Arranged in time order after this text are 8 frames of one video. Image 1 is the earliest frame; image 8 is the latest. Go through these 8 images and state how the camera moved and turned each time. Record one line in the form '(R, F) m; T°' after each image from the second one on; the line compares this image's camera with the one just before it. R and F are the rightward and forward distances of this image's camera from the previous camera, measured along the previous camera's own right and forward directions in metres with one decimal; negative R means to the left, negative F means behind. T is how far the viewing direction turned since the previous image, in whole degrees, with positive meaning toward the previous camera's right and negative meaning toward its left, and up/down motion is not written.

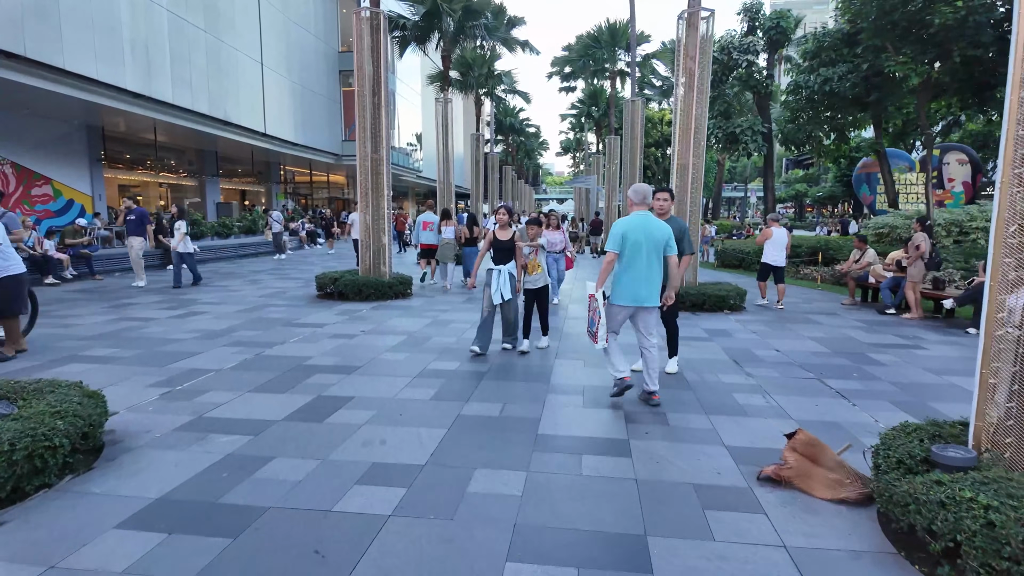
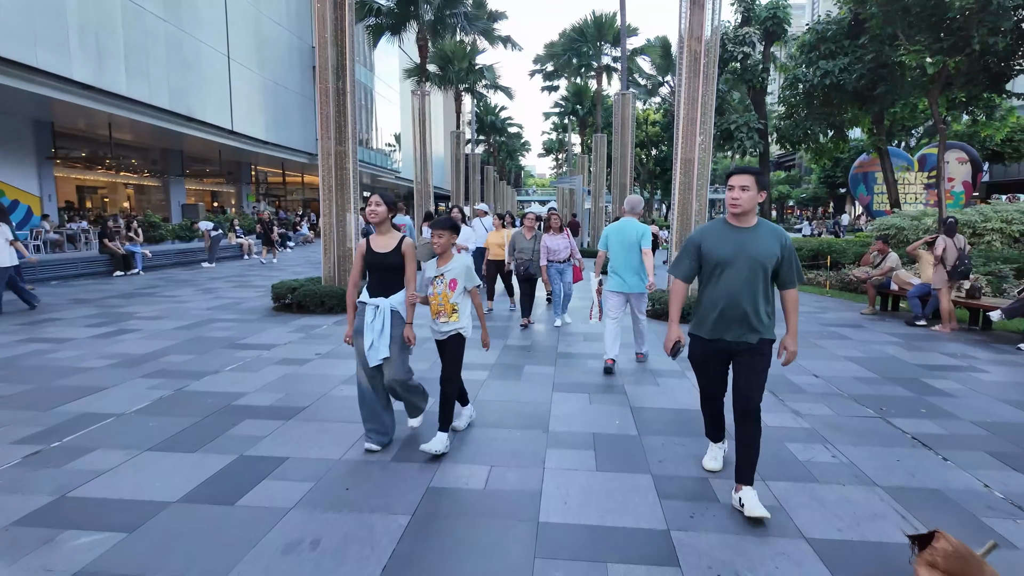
(0.0, +1.3) m; +2°
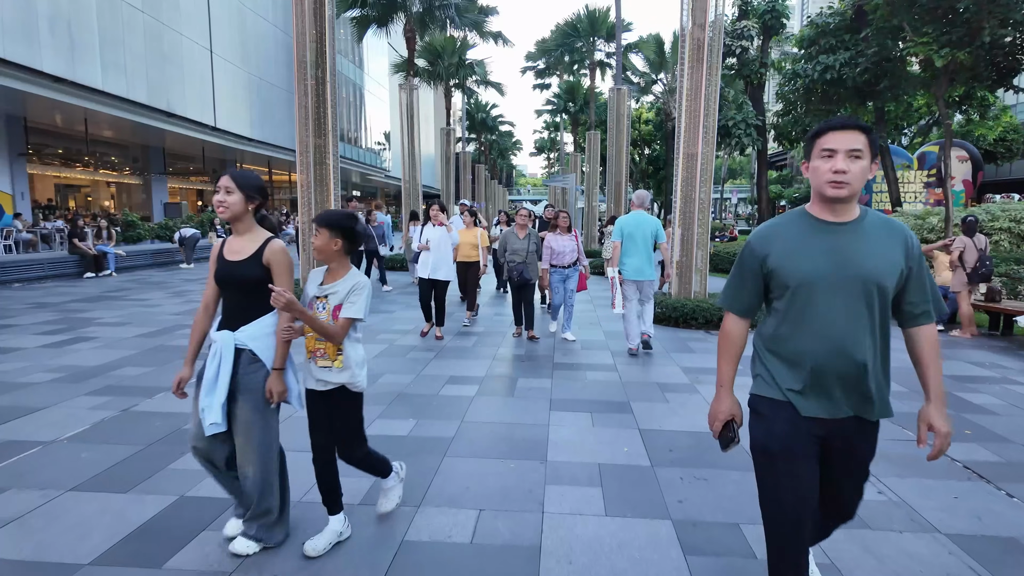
(0.0, +0.6) m; +1°
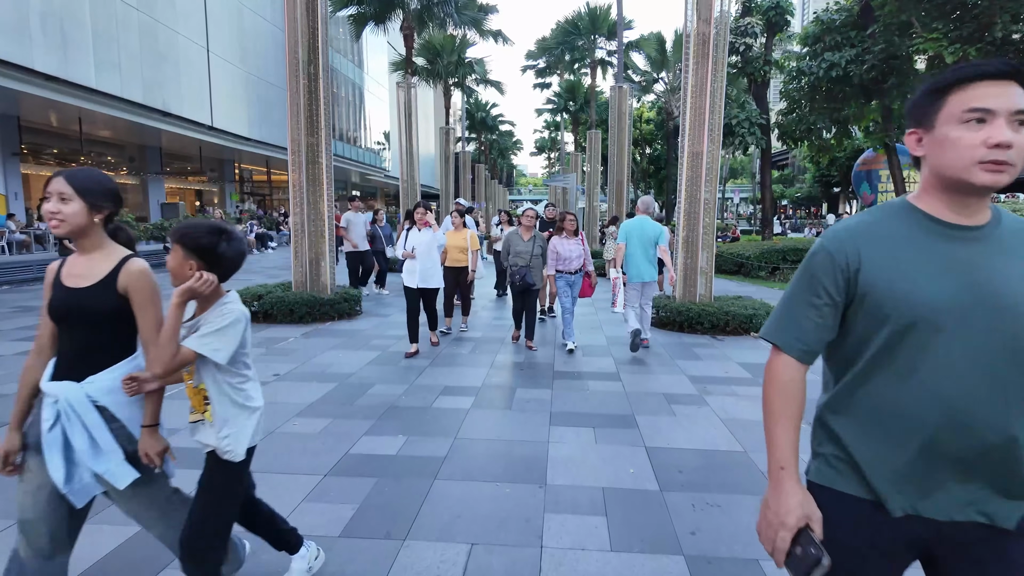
(0.0, +0.3) m; 0°
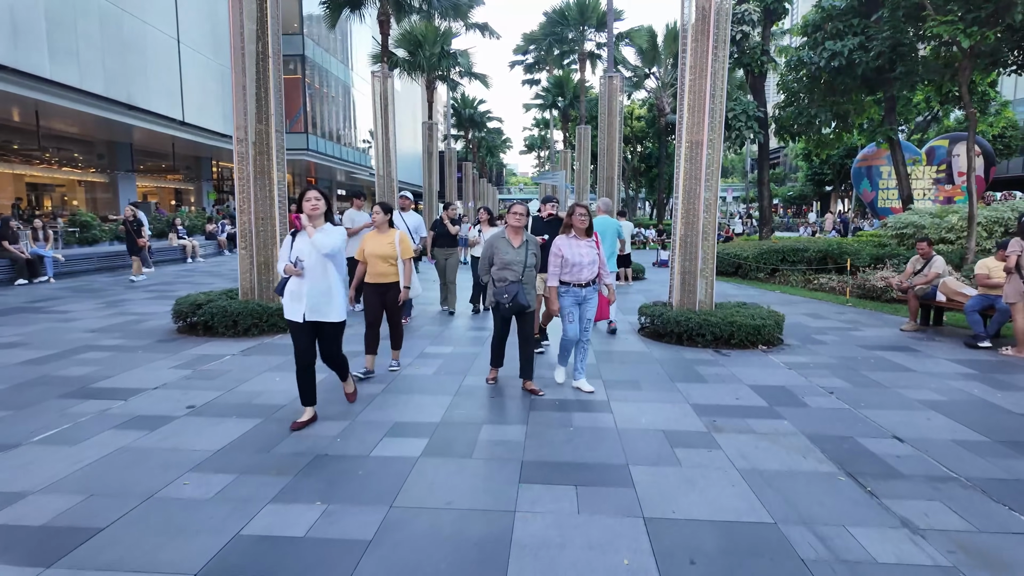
(+0.2, +1.0) m; +1°
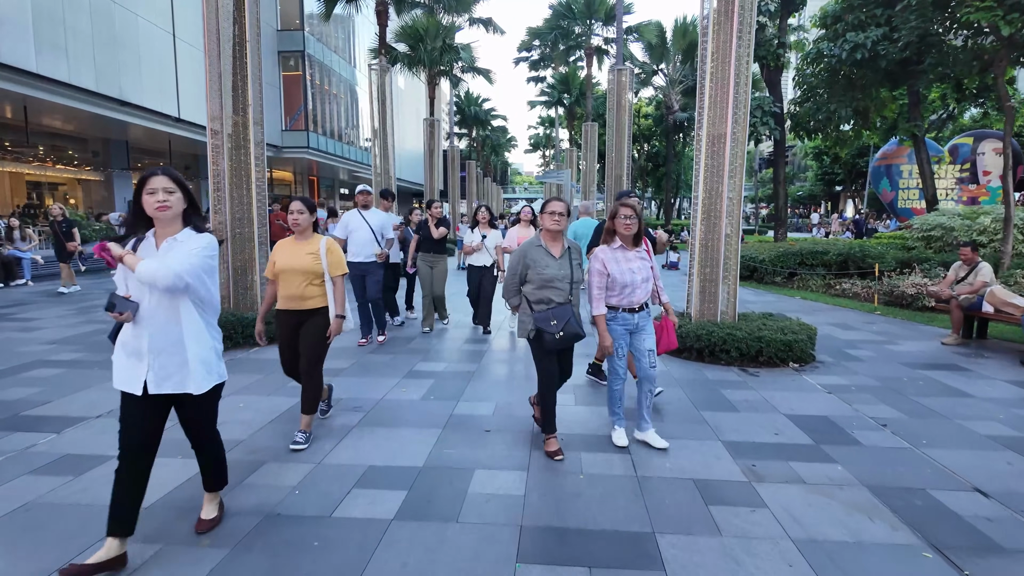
(0.0, +0.8) m; 0°
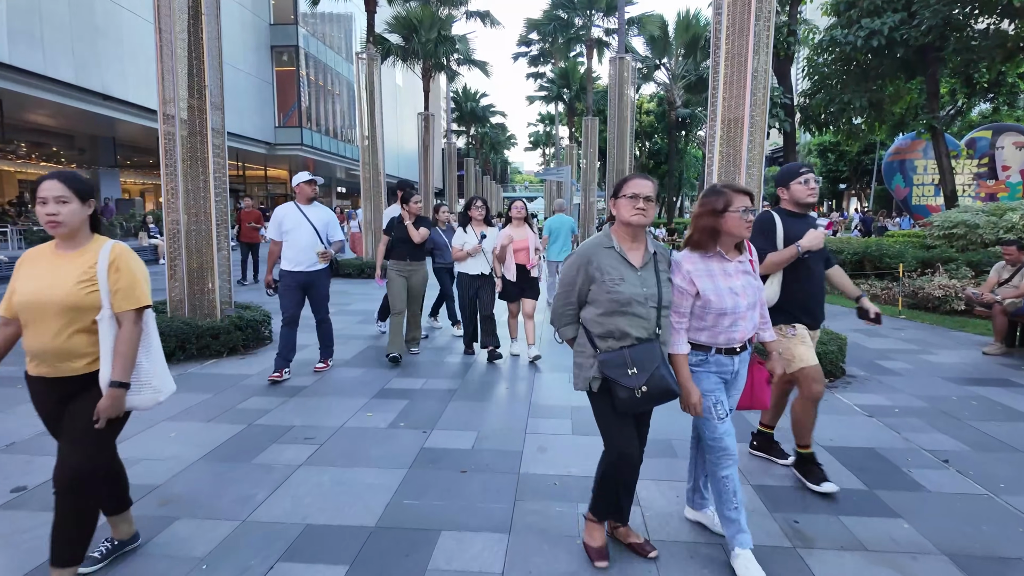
(+0.1, +0.8) m; 0°
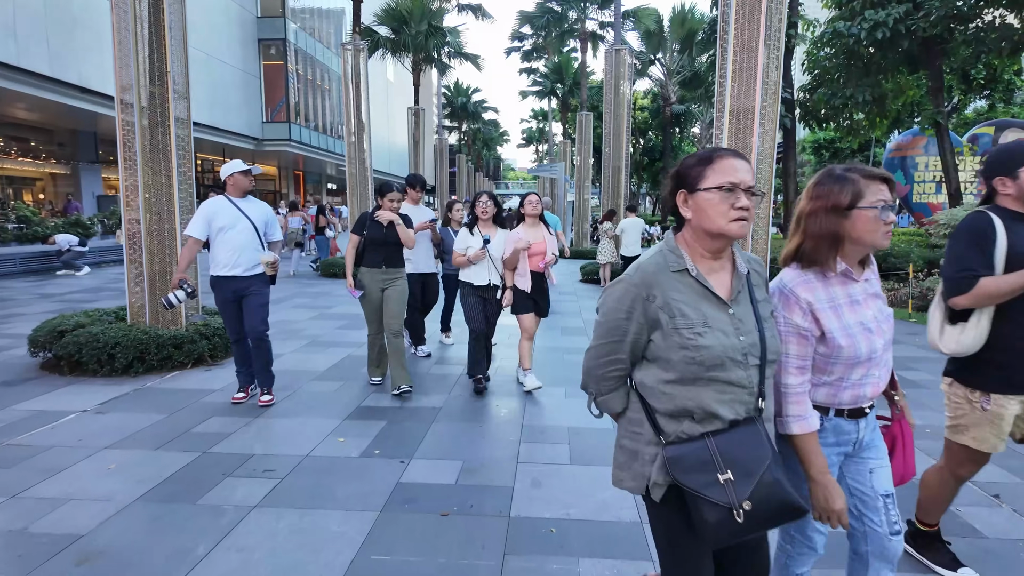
(0.0, +0.5) m; +1°
